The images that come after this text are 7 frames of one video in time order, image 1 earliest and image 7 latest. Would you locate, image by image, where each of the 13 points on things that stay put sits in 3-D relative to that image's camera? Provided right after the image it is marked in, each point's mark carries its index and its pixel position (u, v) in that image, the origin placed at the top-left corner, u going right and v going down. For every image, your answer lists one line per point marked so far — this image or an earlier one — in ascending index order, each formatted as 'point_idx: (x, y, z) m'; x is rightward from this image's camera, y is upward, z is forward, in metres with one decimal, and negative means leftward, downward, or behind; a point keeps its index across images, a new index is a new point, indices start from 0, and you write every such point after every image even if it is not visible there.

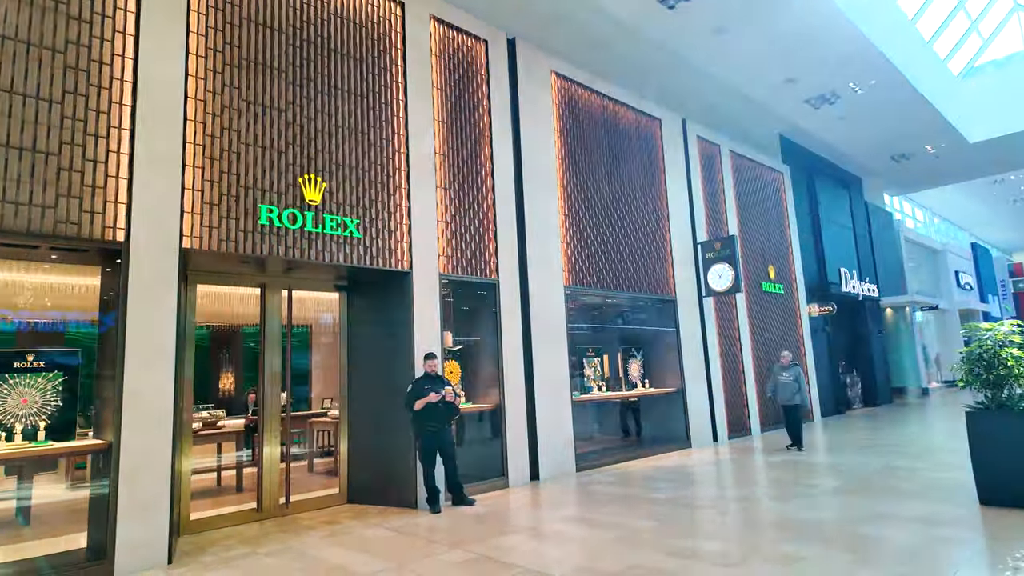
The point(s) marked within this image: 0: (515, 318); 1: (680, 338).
0: (+0.1, -0.3, +7.0) m
1: (+2.6, -0.7, +9.5) m
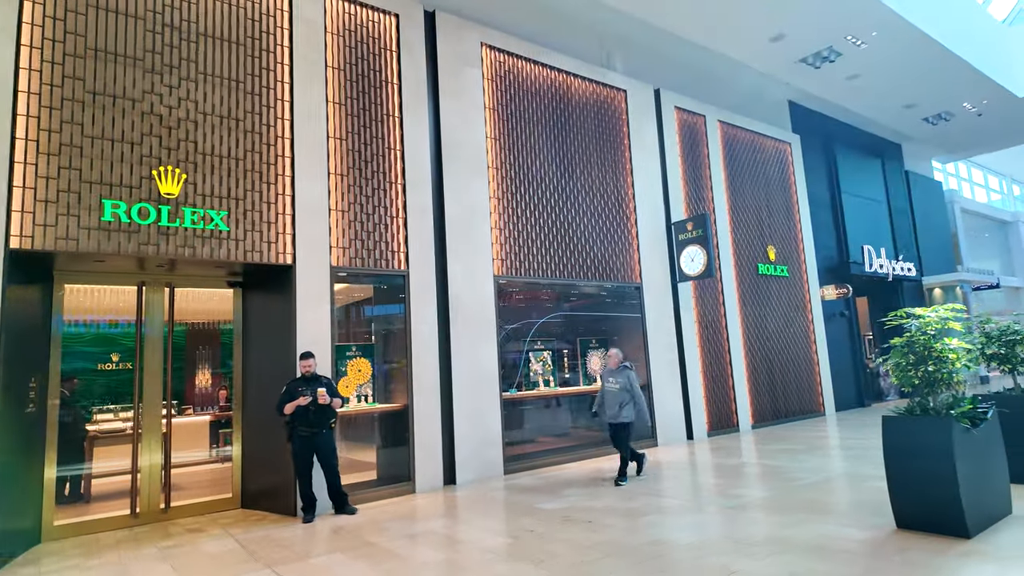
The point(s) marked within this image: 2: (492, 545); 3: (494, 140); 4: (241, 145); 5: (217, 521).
0: (-0.9, -0.3, +6.5) m
1: (+1.9, -0.5, +8.8) m
2: (-0.1, -1.8, +4.3) m
3: (-0.2, +1.9, +7.6) m
4: (-2.6, +1.3, +5.7) m
5: (-2.6, -2.1, +5.4) m
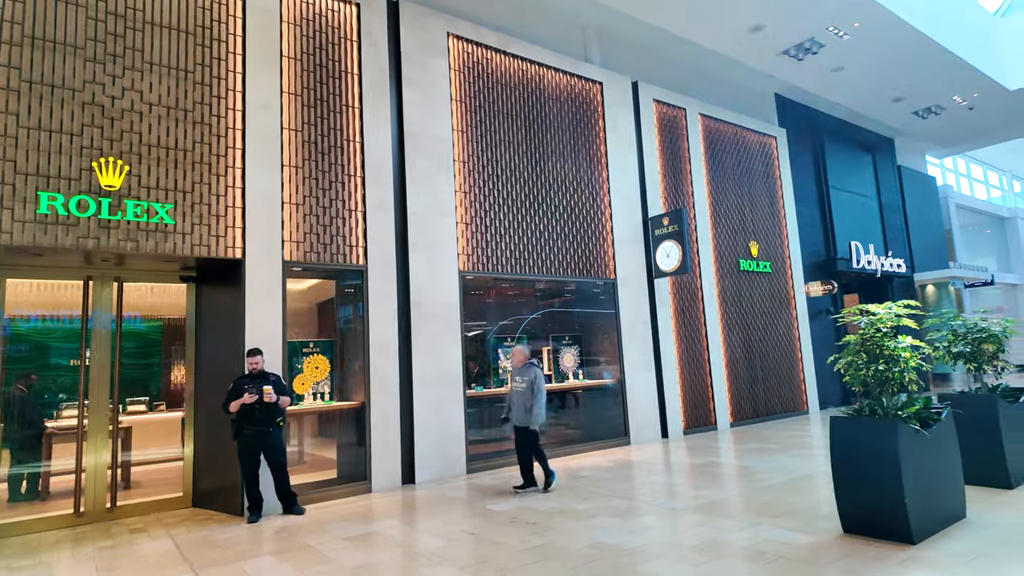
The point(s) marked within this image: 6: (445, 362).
0: (-1.3, -0.2, +6.4) m
1: (+1.5, -0.5, +8.6) m
2: (-0.6, -1.8, +4.2) m
3: (-0.6, +1.9, +7.4) m
4: (-3.0, +1.4, +5.5) m
5: (-3.1, -2.0, +5.3) m
6: (-0.7, -0.8, +6.8) m
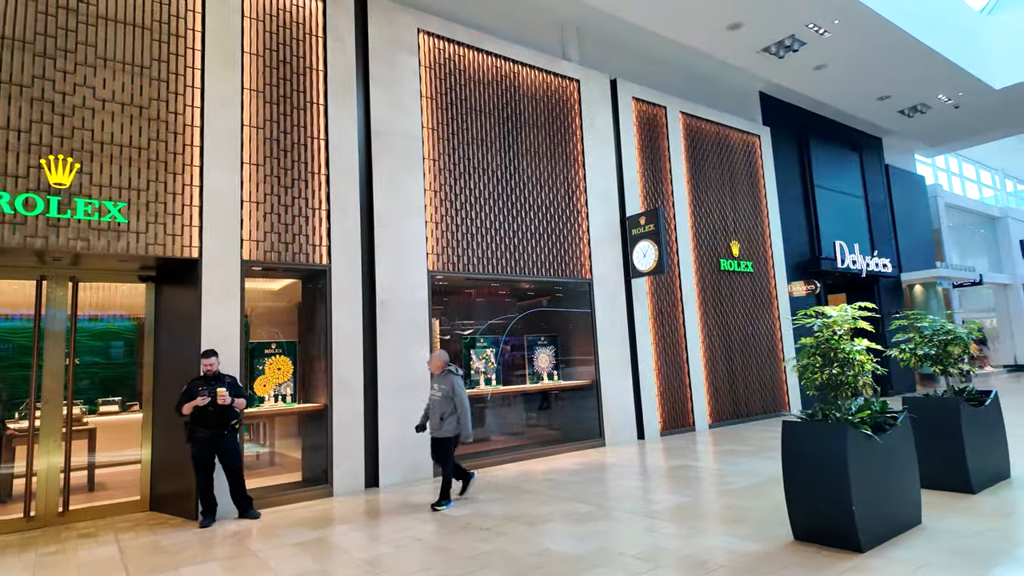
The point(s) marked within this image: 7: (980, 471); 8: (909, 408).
0: (-1.7, -0.2, +6.3) m
1: (+1.2, -0.5, +8.5) m
2: (-0.9, -1.8, +4.1) m
3: (-1.0, +1.9, +7.3) m
4: (-3.3, +1.4, +5.4) m
5: (-3.4, -2.0, +5.2) m
6: (-1.1, -0.8, +6.7) m
7: (+3.6, -1.4, +4.6) m
8: (+3.2, -1.0, +4.9) m
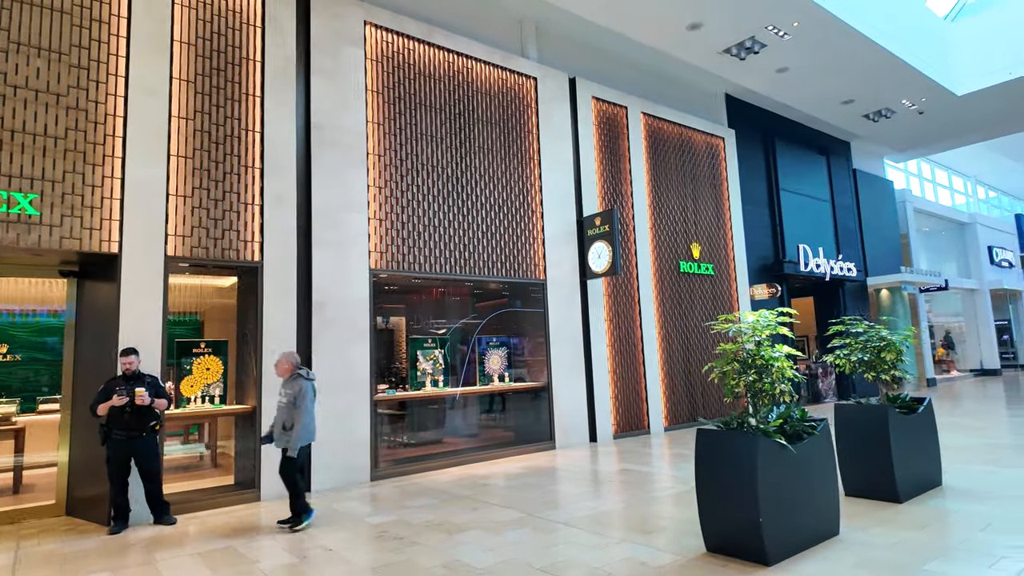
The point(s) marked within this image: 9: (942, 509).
0: (-2.3, -0.2, +6.1) m
1: (+0.5, -0.5, +8.4) m
2: (-1.5, -1.8, +3.9) m
3: (-1.6, +1.9, +7.2) m
4: (-3.9, +1.4, +5.2) m
5: (-4.0, -2.0, +4.9) m
6: (-1.7, -0.8, +6.5) m
7: (+3.0, -1.5, +4.6) m
8: (+2.6, -1.0, +4.8) m
9: (+3.1, -1.6, +4.3) m
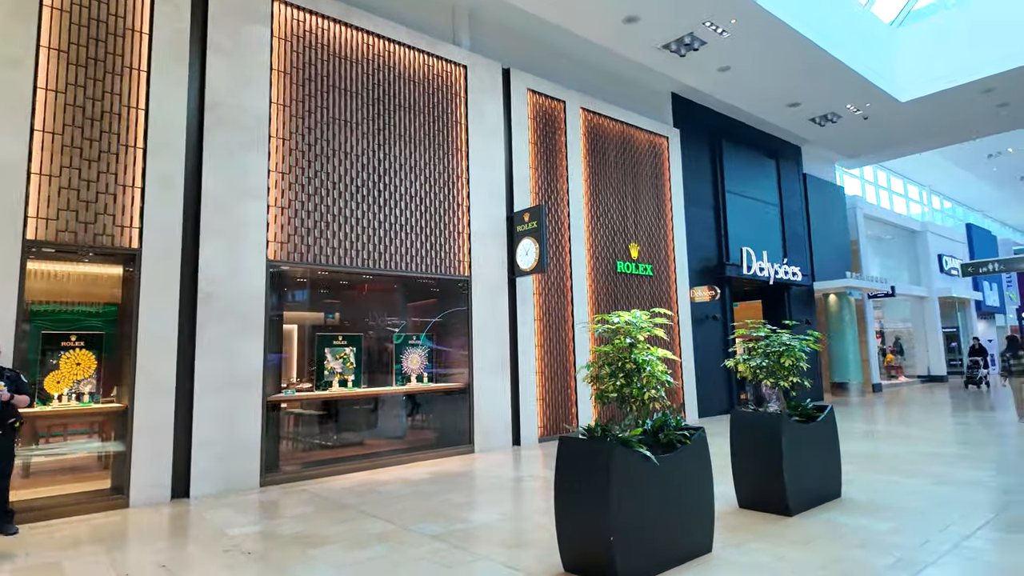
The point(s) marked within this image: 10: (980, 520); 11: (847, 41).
0: (-3.2, -0.1, +5.7) m
1: (-0.5, -0.4, +8.1) m
2: (-2.4, -1.7, +3.5) m
3: (-2.5, +2.0, +6.8) m
4: (-4.8, +1.6, +4.7) m
5: (-5.0, -1.9, +4.4) m
6: (-2.7, -0.7, +6.1) m
7: (+2.1, -1.5, +4.4) m
8: (+1.7, -1.0, +4.6) m
9: (+2.2, -1.6, +4.1) m
10: (+3.2, -1.6, +4.1) m
11: (+5.8, +4.4, +10.5) m
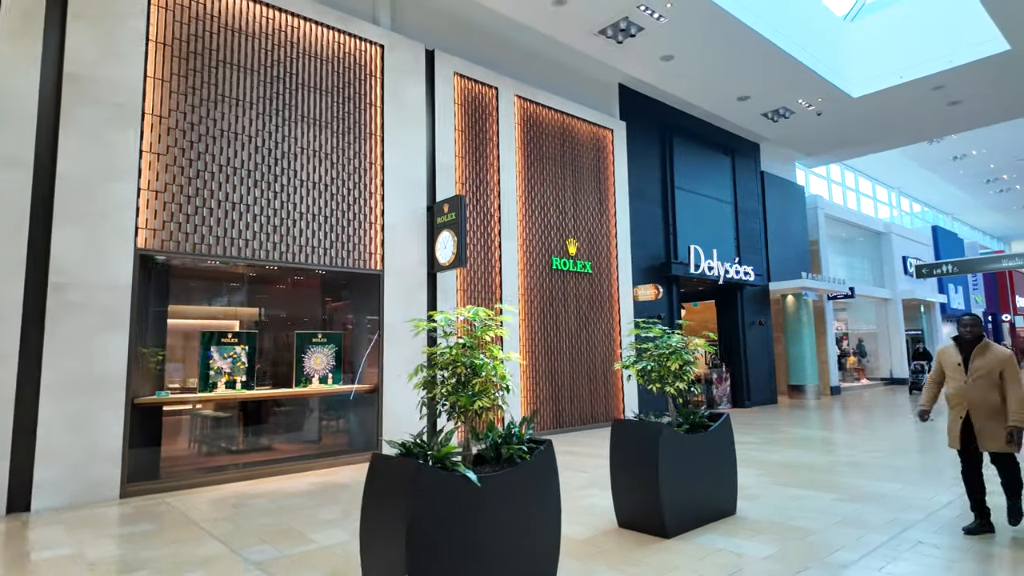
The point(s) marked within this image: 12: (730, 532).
0: (-4.2, 0.0, +5.1) m
1: (-1.6, -0.4, +7.6) m
2: (-3.4, -1.7, +3.0) m
3: (-3.6, +2.1, +6.2) m
4: (-5.7, +1.7, +4.1) m
5: (-6.0, -1.8, +3.8) m
6: (-3.7, -0.7, +5.5) m
7: (+1.1, -1.4, +3.9) m
8: (+0.7, -1.0, +4.1) m
9: (+1.2, -1.6, +3.7) m
10: (+2.2, -1.6, +3.7) m
11: (+4.8, +4.4, +10.1) m
12: (+1.4, -1.6, +4.0) m
